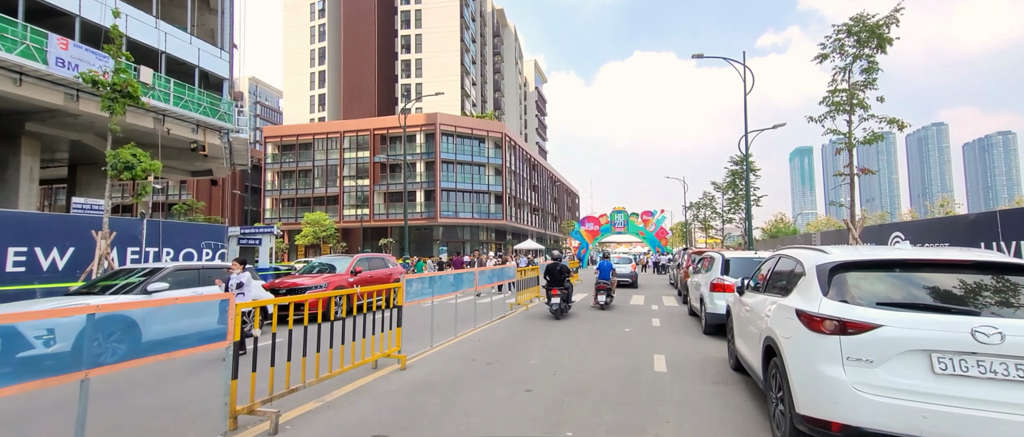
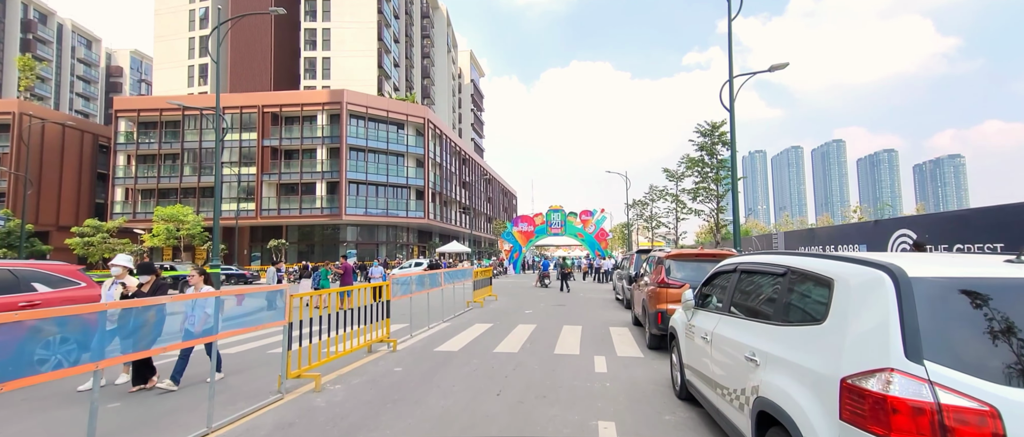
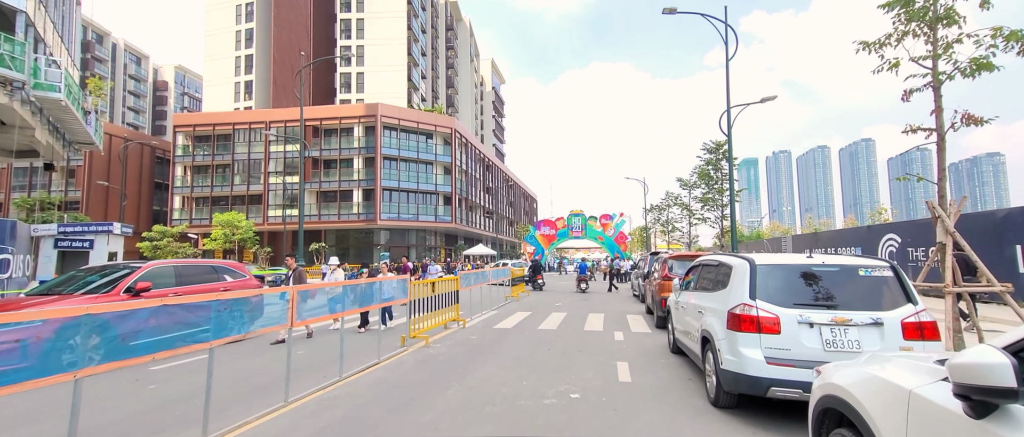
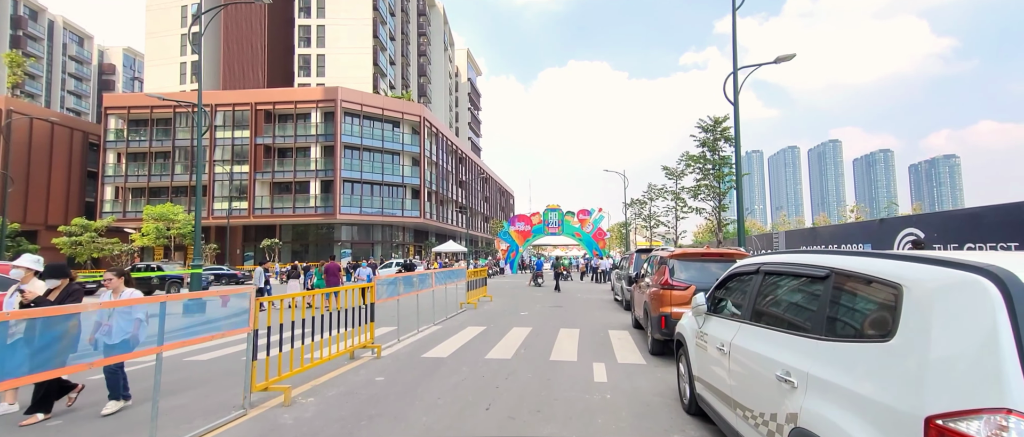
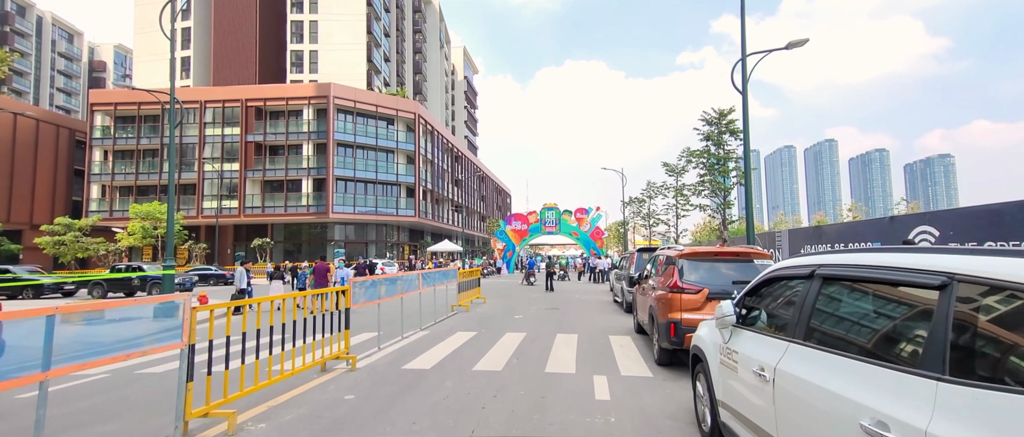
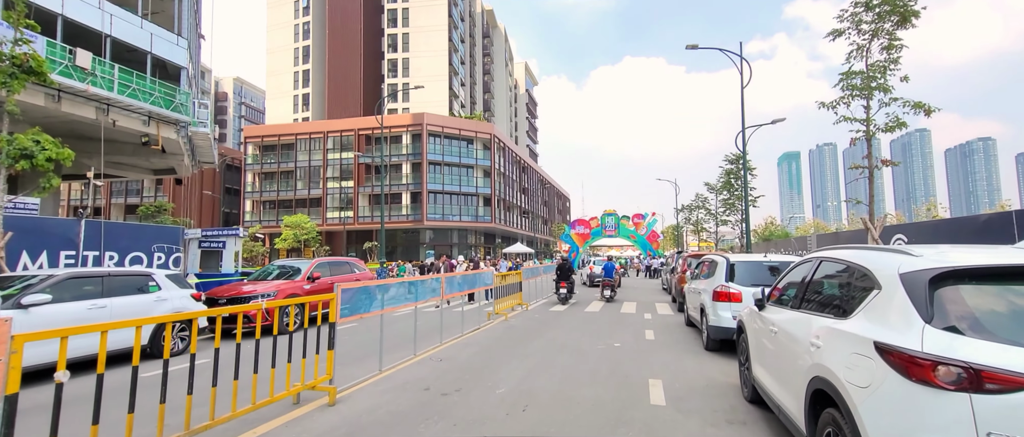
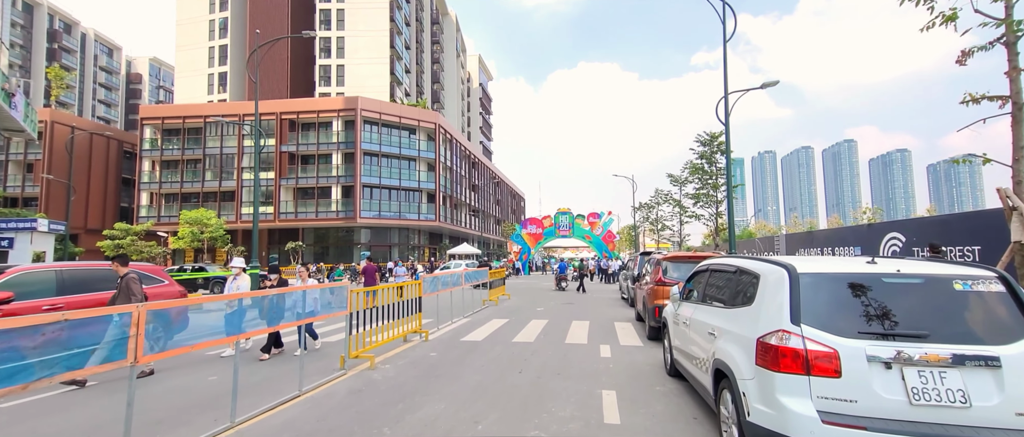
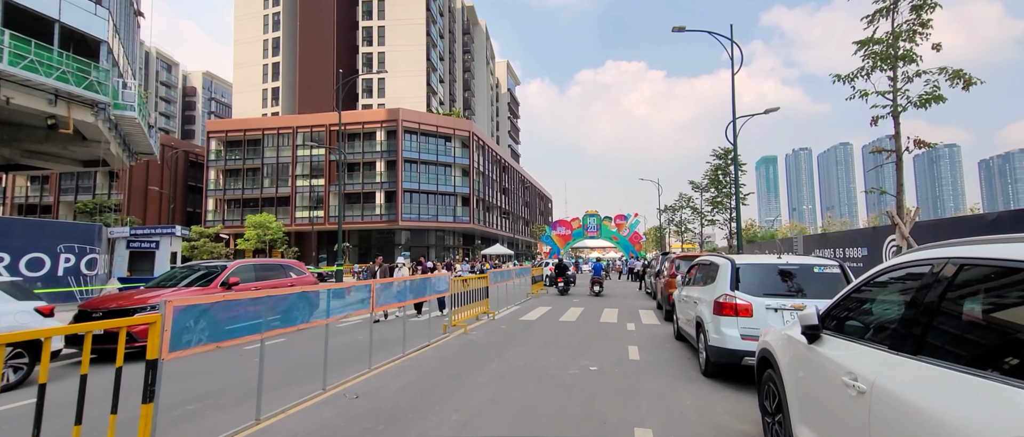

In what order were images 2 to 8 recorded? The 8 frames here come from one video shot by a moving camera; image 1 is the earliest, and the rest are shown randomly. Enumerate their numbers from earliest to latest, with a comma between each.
6, 8, 3, 7, 2, 4, 5
